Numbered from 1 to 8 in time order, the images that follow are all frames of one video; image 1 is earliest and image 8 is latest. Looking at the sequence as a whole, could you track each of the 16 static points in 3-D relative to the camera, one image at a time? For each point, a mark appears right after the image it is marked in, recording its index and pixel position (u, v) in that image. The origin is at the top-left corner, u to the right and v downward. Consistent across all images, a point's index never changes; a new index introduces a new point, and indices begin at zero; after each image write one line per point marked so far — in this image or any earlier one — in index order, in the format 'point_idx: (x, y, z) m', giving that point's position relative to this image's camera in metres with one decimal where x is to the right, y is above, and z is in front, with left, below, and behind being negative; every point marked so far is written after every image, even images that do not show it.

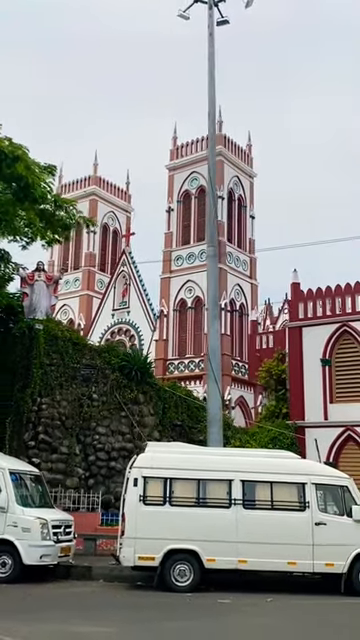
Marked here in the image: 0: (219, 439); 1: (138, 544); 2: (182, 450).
0: (+0.8, -2.4, +14.9) m
1: (-0.6, -3.4, +11.1) m
2: (0.0, -2.1, +11.9) m
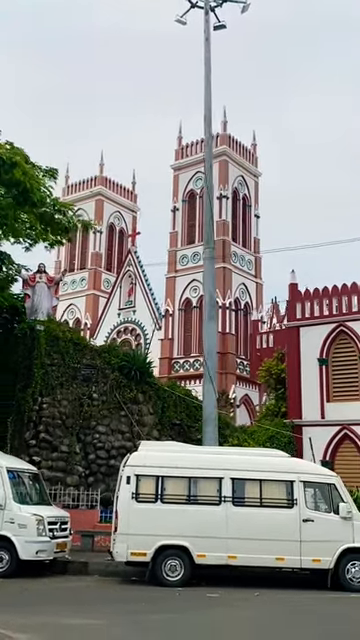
0: (+0.7, -2.5, +15.2) m
1: (-0.8, -3.4, +11.4) m
2: (-0.1, -2.2, +12.2) m
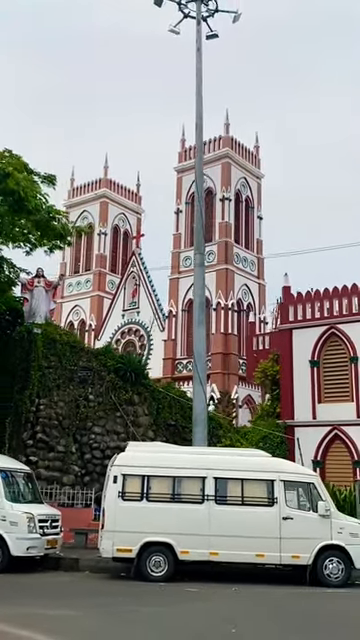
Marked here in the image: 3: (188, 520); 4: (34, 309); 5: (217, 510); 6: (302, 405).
0: (+0.5, -2.5, +15.6) m
1: (-1.0, -3.5, +11.9) m
2: (-0.4, -2.2, +12.7) m
3: (+0.1, -3.3, +11.9) m
4: (-3.8, +0.3, +19.3) m
5: (+0.6, -3.1, +12.0) m
6: (+3.3, -2.3, +19.6) m
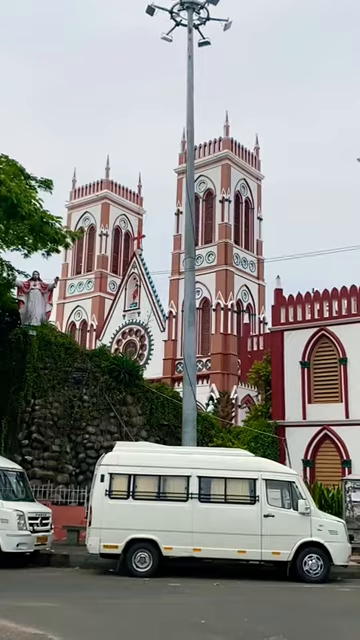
0: (+0.3, -2.6, +16.0) m
1: (-1.3, -3.6, +12.3) m
2: (-0.6, -2.3, +13.1) m
3: (-0.1, -3.3, +12.3) m
4: (-4.0, +0.2, +19.7) m
5: (+0.3, -3.2, +12.4) m
6: (+3.1, -2.3, +19.9) m
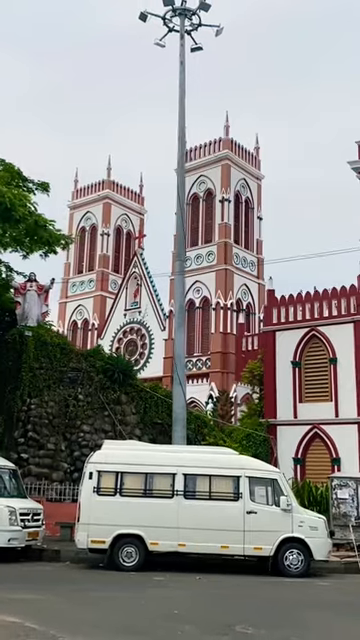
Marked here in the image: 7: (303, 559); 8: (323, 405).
0: (+0.1, -2.6, +16.4) m
1: (-1.5, -3.6, +12.7) m
2: (-0.9, -2.3, +13.4) m
3: (-0.4, -3.4, +12.7) m
4: (-4.2, +0.2, +20.1) m
5: (+0.1, -3.2, +12.8) m
6: (+2.9, -2.4, +20.3) m
7: (+2.1, -4.1, +12.5) m
8: (+3.8, -2.3, +19.7) m
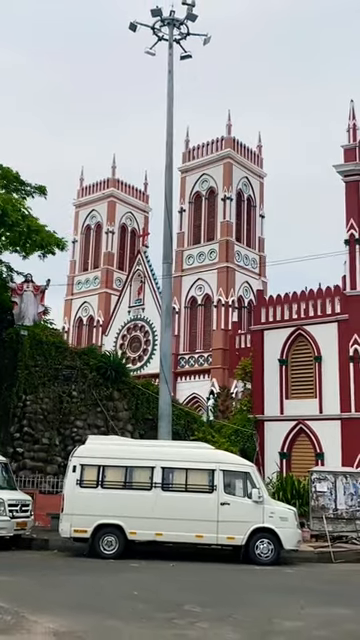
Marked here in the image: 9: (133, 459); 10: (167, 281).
0: (-0.3, -2.6, +17.1) m
1: (-2.0, -3.7, +13.5) m
2: (-1.3, -2.4, +14.2) m
3: (-0.8, -3.4, +13.5) m
4: (-4.5, +0.2, +20.9) m
5: (-0.3, -3.2, +13.5) m
6: (+2.6, -2.3, +21.0) m
7: (+1.7, -4.1, +13.2) m
8: (+3.6, -2.3, +20.4) m
9: (-0.9, -2.6, +13.8) m
10: (-0.3, +1.0, +18.0) m
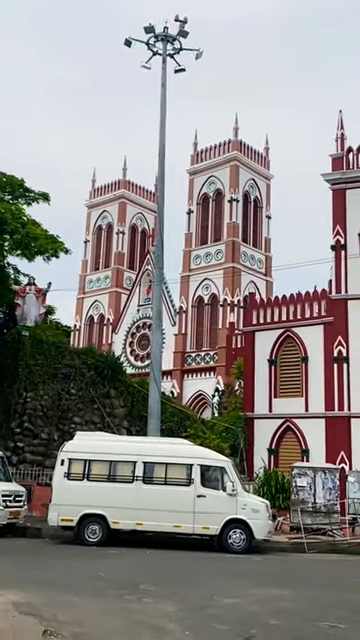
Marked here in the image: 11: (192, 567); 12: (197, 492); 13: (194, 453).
0: (-0.6, -2.7, +18.1) m
1: (-2.4, -3.7, +14.5) m
2: (-1.7, -2.5, +15.2) m
3: (-1.2, -3.5, +14.5) m
4: (-4.7, +0.2, +22.0) m
5: (-0.7, -3.3, +14.5) m
6: (+2.4, -2.4, +21.9) m
7: (+1.3, -4.2, +14.2) m
8: (+3.3, -2.3, +21.3) m
9: (-1.3, -2.7, +14.8) m
10: (-0.6, +0.9, +19.0) m
11: (+0.2, -3.9, +11.5) m
12: (+0.3, -3.4, +14.4) m
13: (+0.3, -2.7, +14.7) m
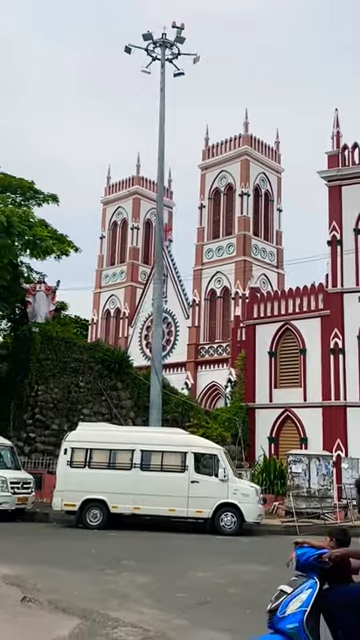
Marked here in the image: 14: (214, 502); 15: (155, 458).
0: (-0.6, -2.6, +19.1) m
1: (-2.5, -3.7, +15.6) m
2: (-1.7, -2.4, +16.2) m
3: (-1.3, -3.4, +15.5) m
4: (-4.6, +0.3, +23.1) m
5: (-0.8, -3.3, +15.5) m
6: (+2.5, -2.2, +22.8) m
7: (+1.1, -4.1, +15.1) m
8: (+3.4, -2.1, +22.1) m
9: (-1.4, -2.7, +15.8) m
10: (-0.6, +1.0, +19.9) m
11: (0.0, -3.9, +12.5) m
12: (+0.2, -3.3, +15.3) m
13: (+0.2, -2.6, +15.7) m
14: (+0.7, -3.8, +15.2) m
15: (-0.5, -2.9, +15.6) m
